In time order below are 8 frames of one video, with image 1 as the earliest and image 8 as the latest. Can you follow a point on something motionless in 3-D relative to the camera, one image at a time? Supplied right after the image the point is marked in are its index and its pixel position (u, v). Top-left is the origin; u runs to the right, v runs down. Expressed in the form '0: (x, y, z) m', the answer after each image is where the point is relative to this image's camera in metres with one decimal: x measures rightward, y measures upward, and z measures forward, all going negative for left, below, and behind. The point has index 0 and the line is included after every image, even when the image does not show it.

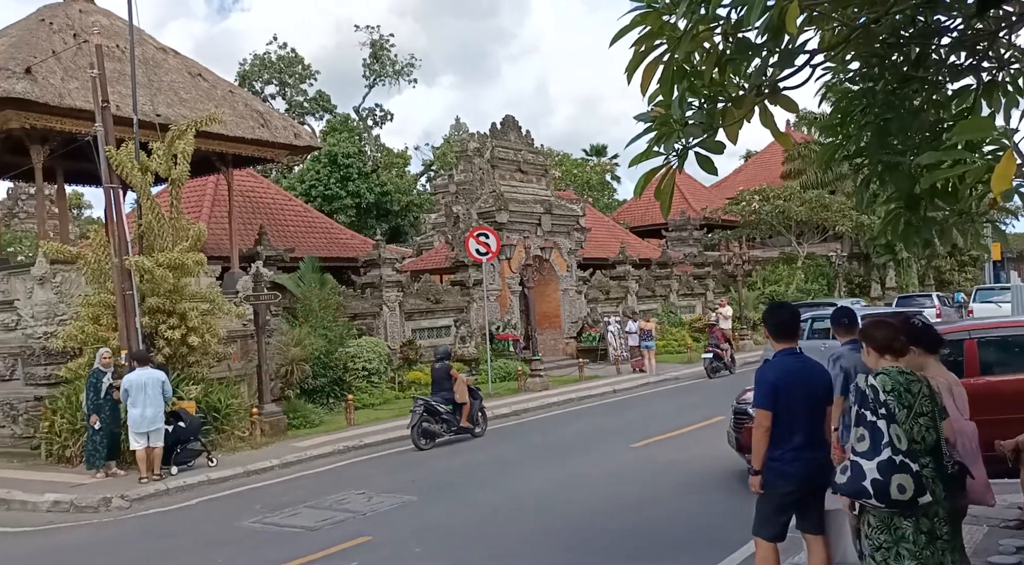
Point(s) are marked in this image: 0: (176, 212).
0: (-5.5, +1.1, +14.5) m
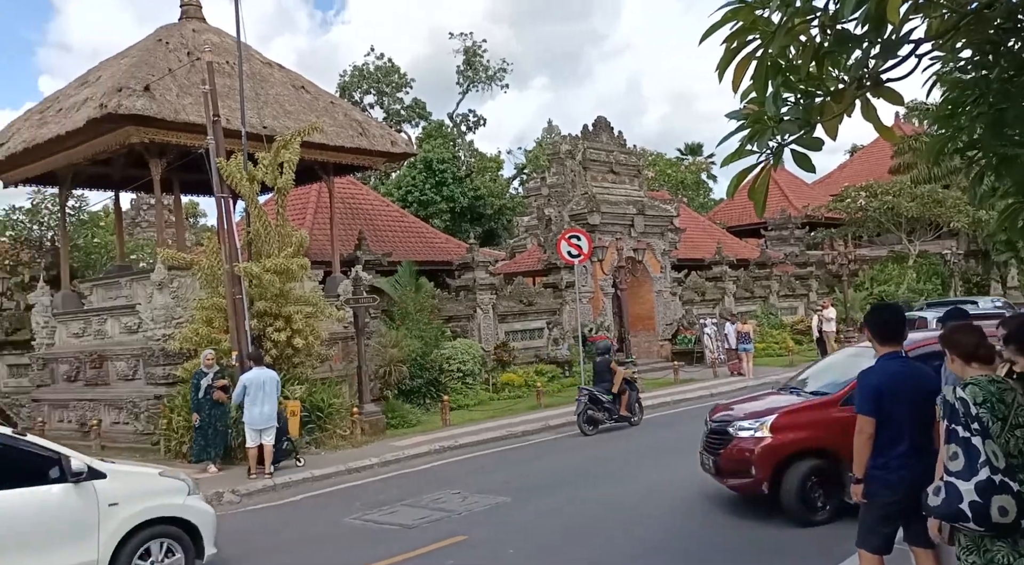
0: (-4.0, +1.0, +15.1) m
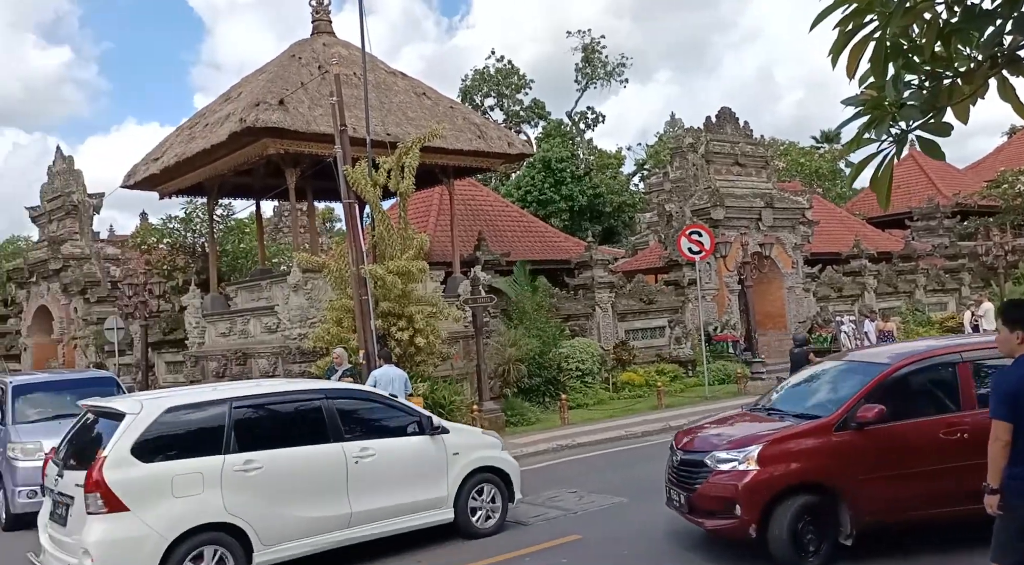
0: (-2.0, +1.0, +15.7) m
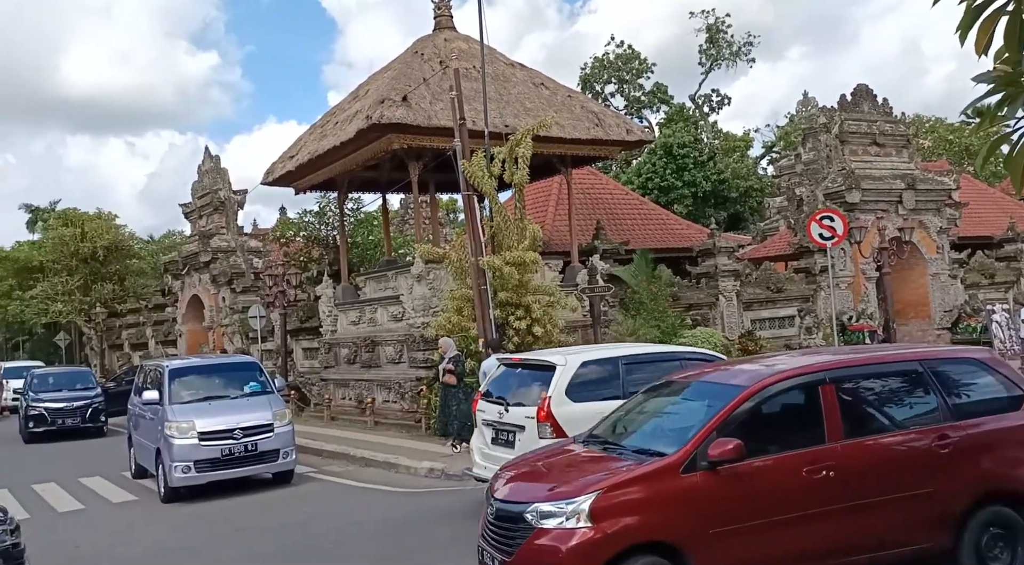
0: (+0.1, +1.2, +15.8) m
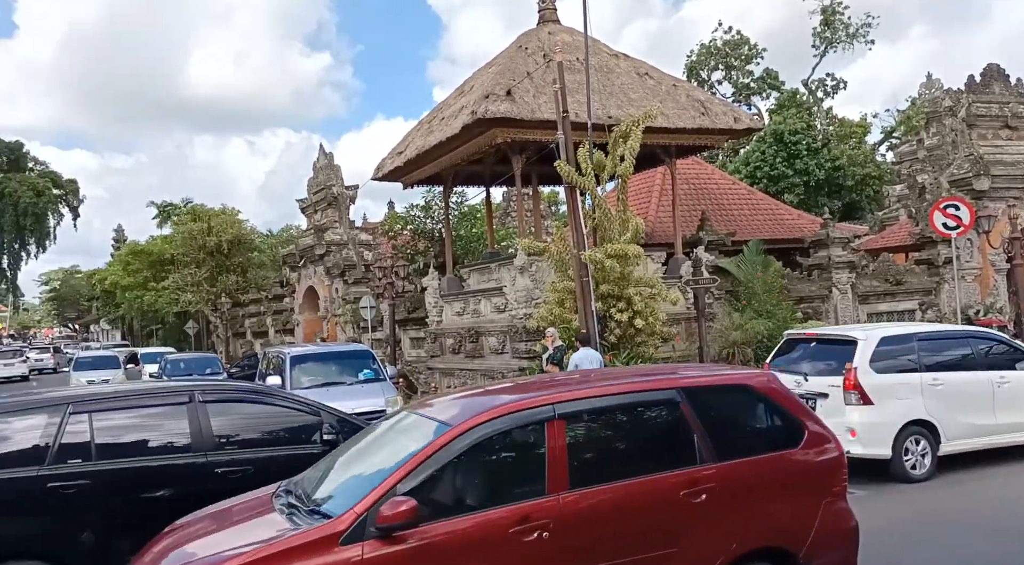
0: (+1.9, +1.4, +15.7) m
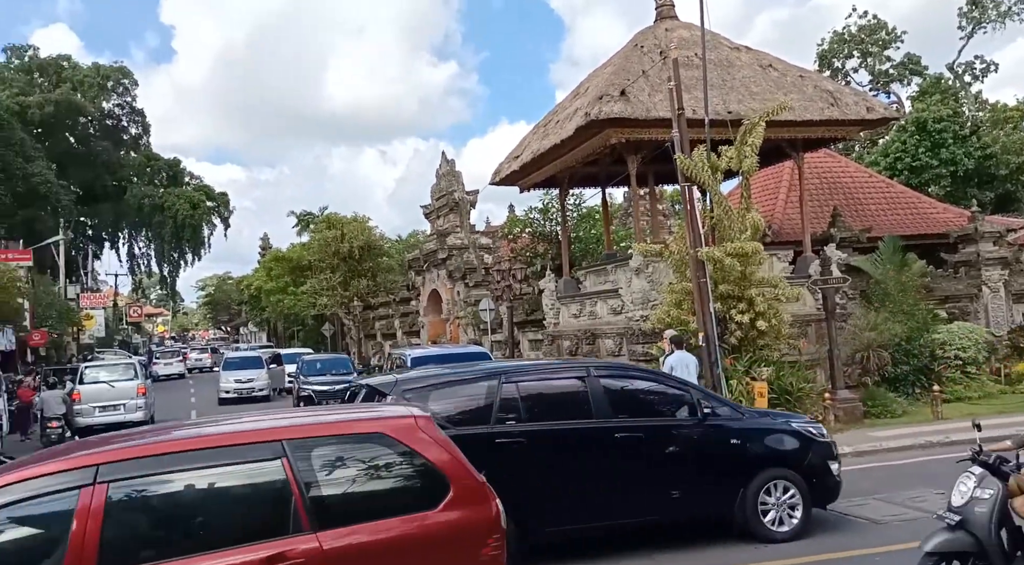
0: (+3.9, +1.3, +15.3) m
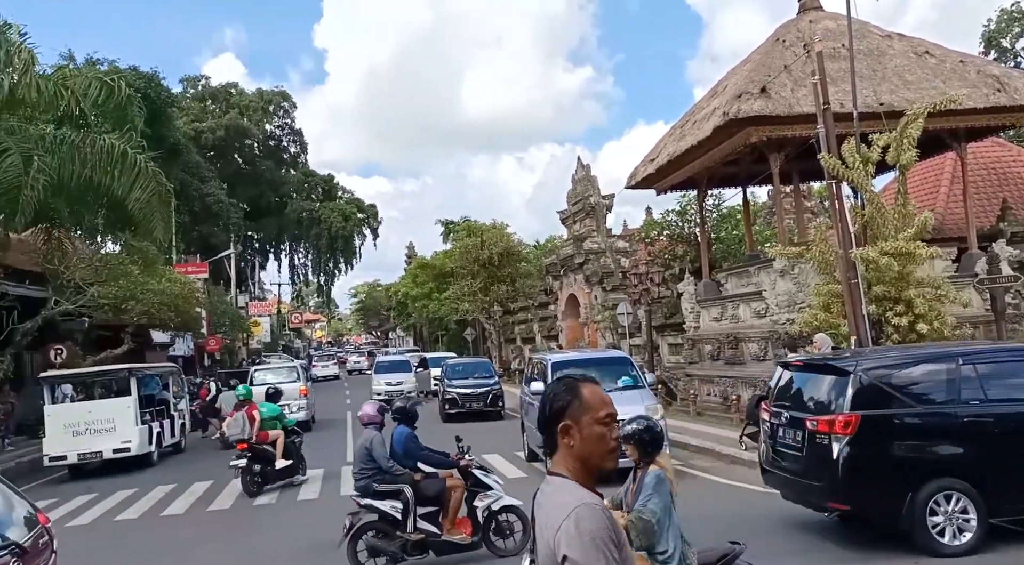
0: (+6.1, +1.3, +14.4) m
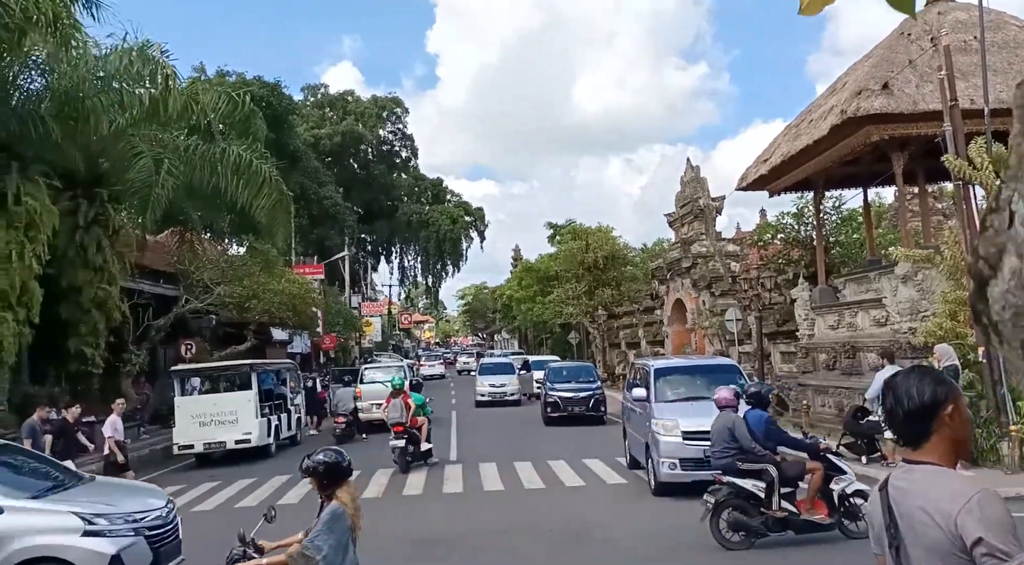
0: (+7.7, +1.2, +13.4) m
